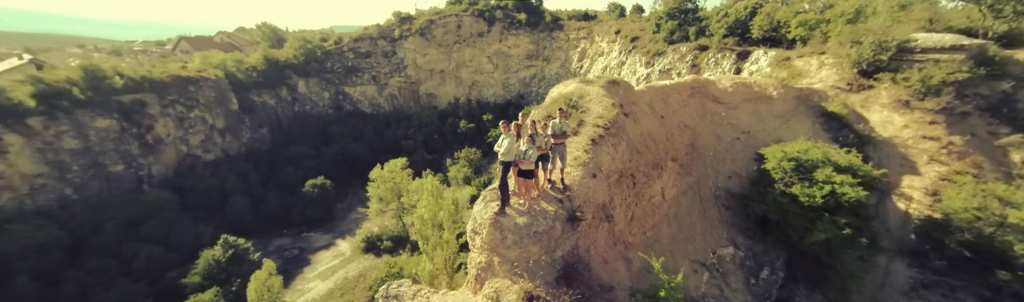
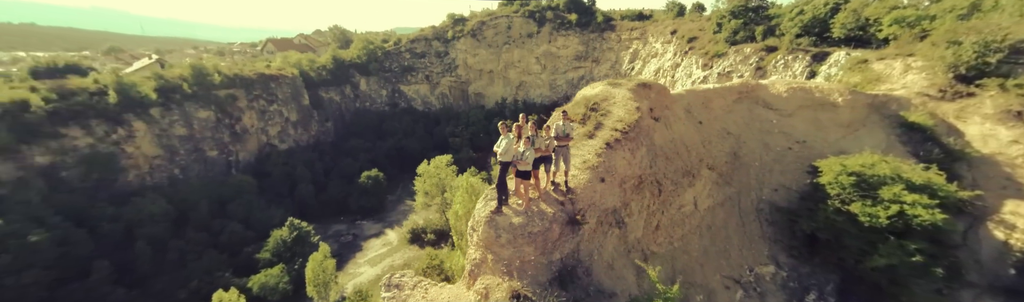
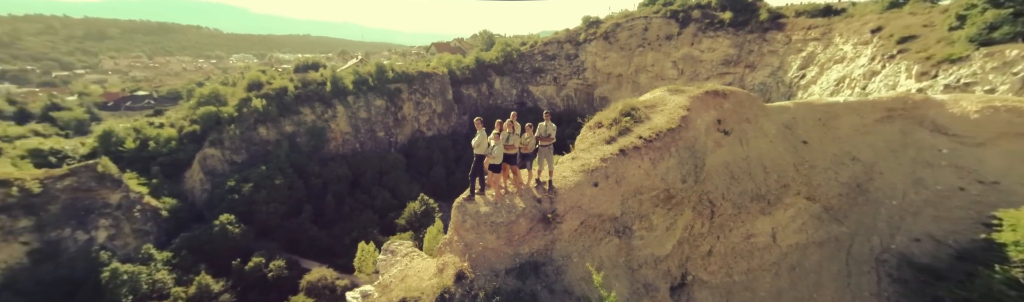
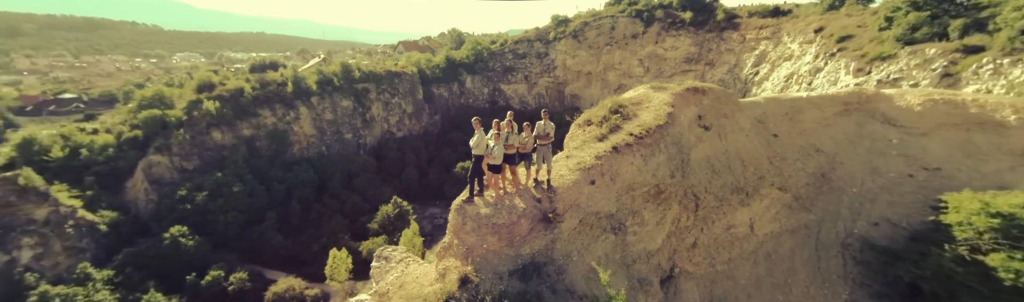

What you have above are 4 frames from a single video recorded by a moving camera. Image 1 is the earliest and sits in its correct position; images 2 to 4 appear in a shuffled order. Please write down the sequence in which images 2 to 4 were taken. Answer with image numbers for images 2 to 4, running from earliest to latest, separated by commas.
2, 4, 3
